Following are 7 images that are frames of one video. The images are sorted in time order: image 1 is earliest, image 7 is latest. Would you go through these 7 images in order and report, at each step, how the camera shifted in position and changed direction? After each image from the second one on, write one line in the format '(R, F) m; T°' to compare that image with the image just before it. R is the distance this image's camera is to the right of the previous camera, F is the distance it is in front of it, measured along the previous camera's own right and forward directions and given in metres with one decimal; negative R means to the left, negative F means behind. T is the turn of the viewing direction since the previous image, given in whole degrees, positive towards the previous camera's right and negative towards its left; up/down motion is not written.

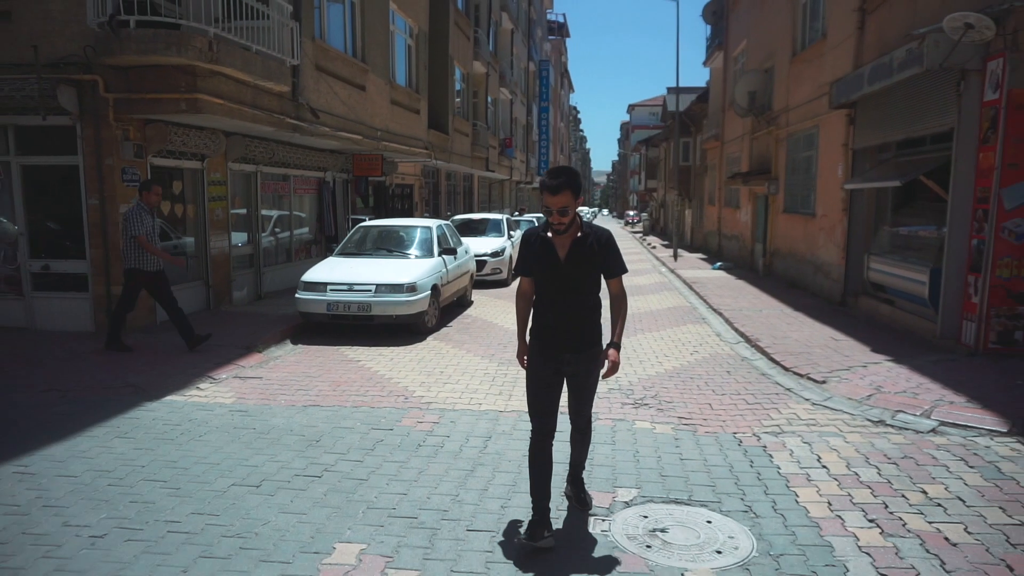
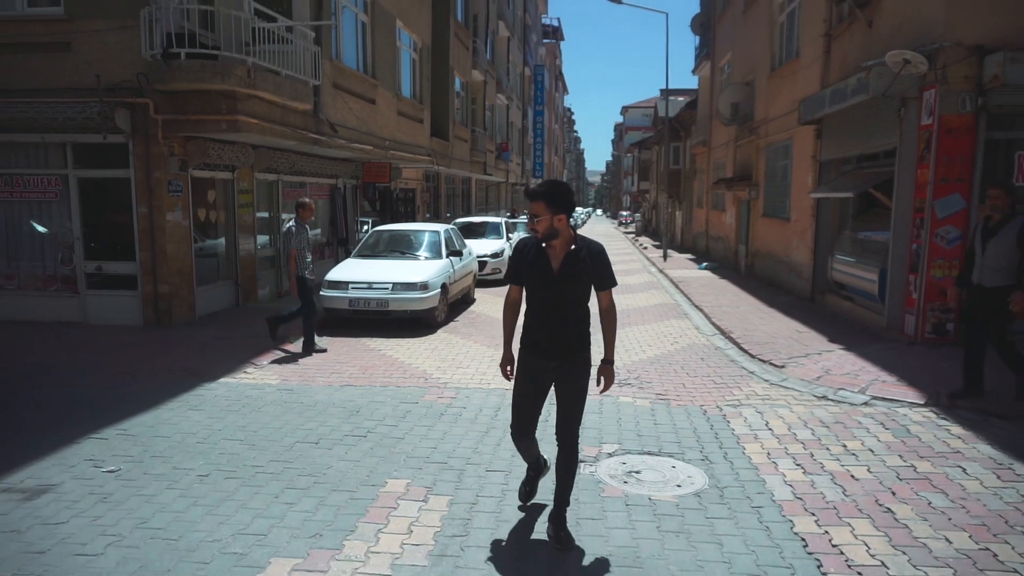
(-0.1, -1.1) m; 0°
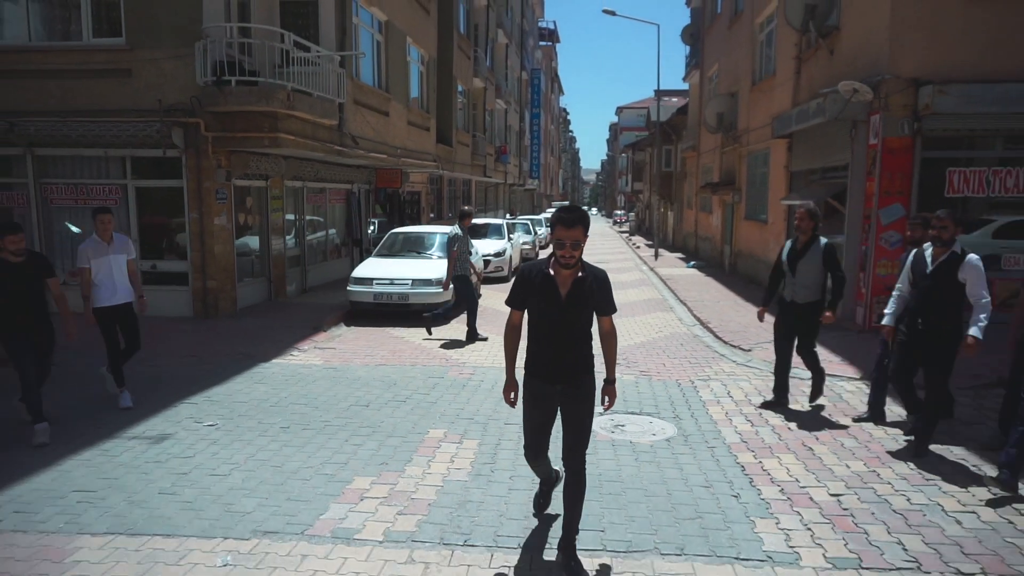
(-0.1, -1.4) m; 0°
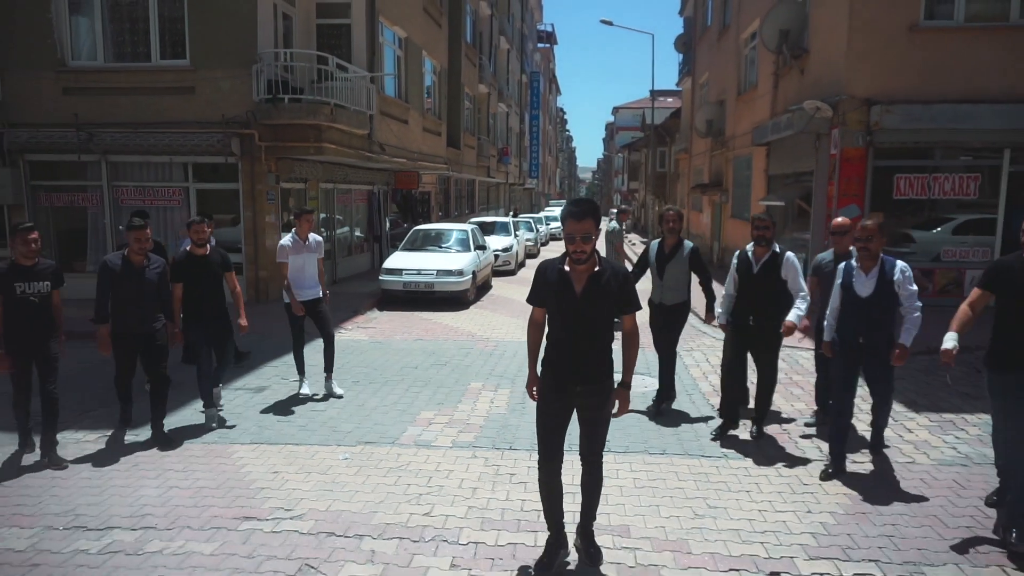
(-0.3, -1.6) m; 0°
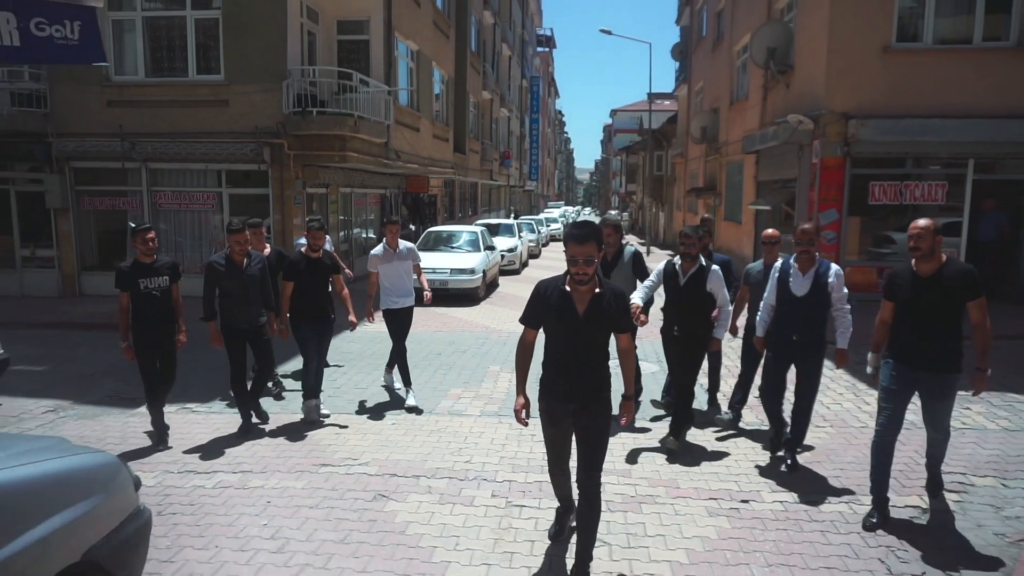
(-0.2, -1.1) m; 0°
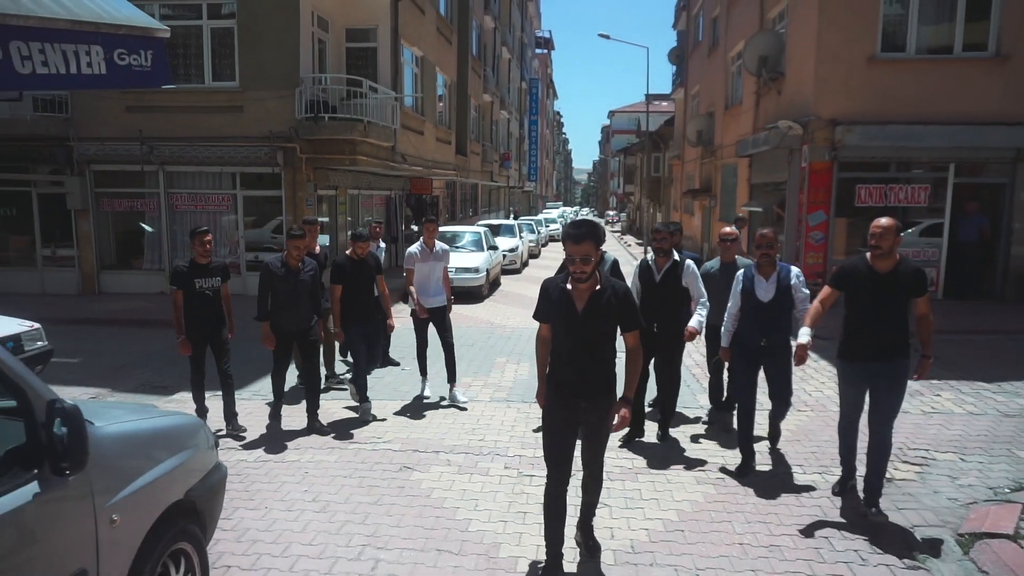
(-0.1, -0.6) m; 0°
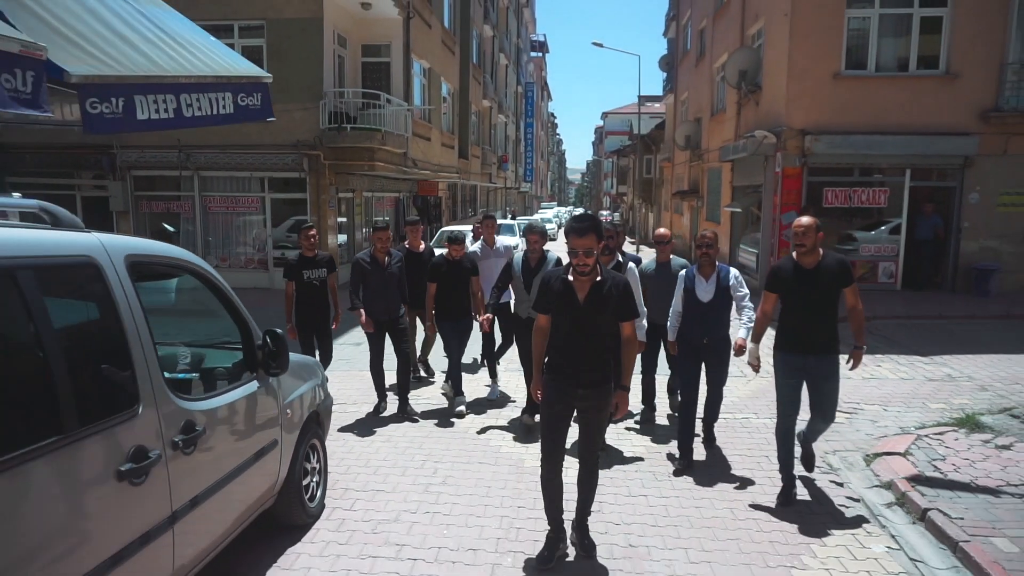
(-0.2, -1.4) m; 0°
